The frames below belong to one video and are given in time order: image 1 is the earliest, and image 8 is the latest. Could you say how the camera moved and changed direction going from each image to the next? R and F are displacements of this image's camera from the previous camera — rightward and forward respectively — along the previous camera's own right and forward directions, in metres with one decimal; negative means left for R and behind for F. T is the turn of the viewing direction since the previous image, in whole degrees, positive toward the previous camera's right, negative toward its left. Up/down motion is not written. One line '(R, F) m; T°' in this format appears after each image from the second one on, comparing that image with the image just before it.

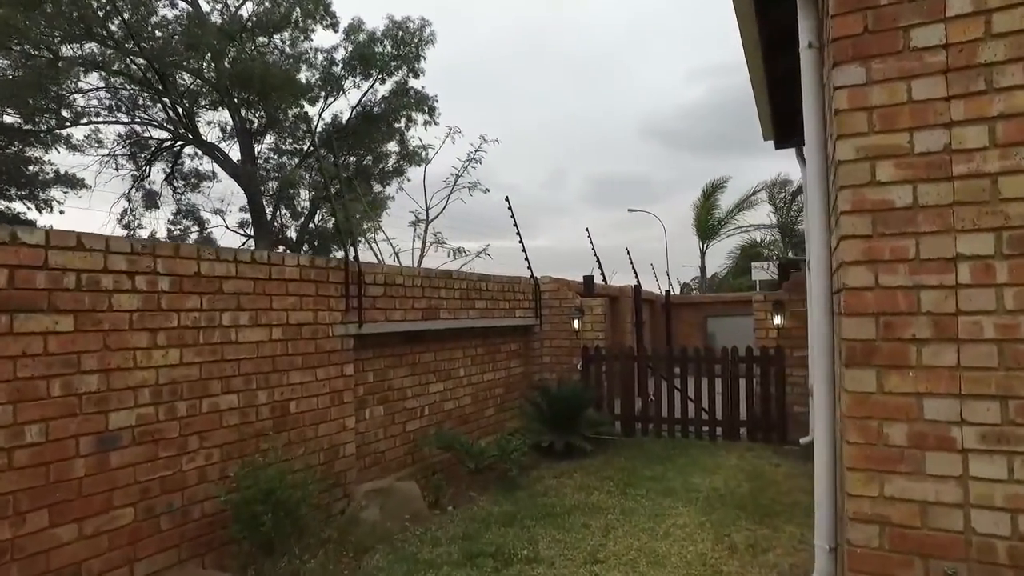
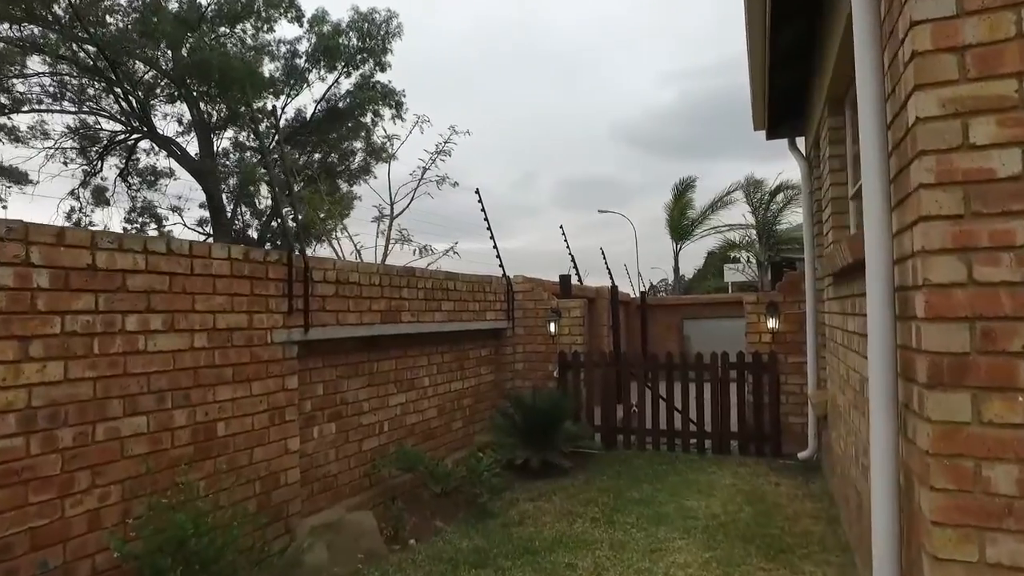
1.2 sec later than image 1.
(0.0, +0.7) m; +3°
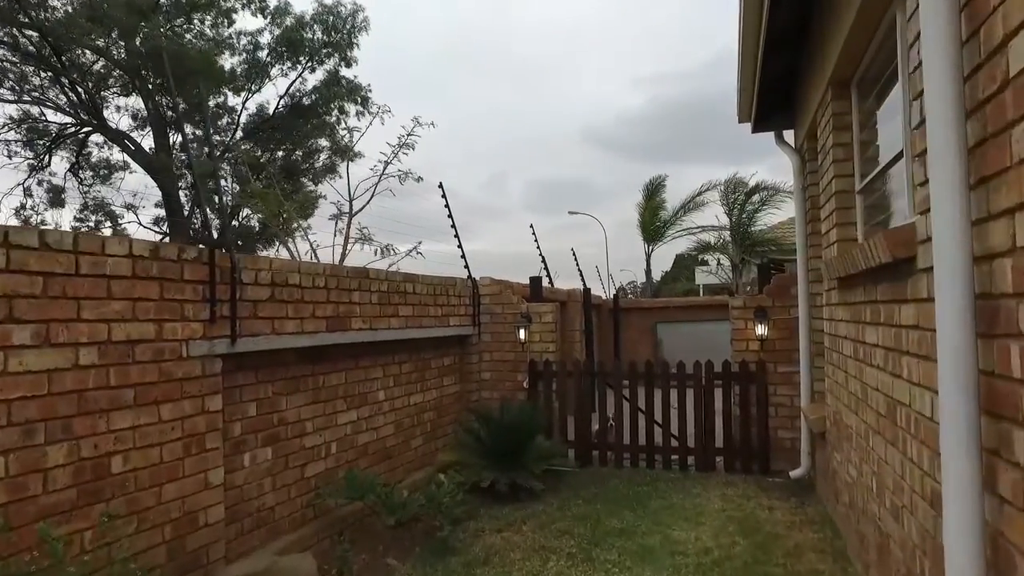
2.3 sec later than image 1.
(0.0, +0.6) m; +3°
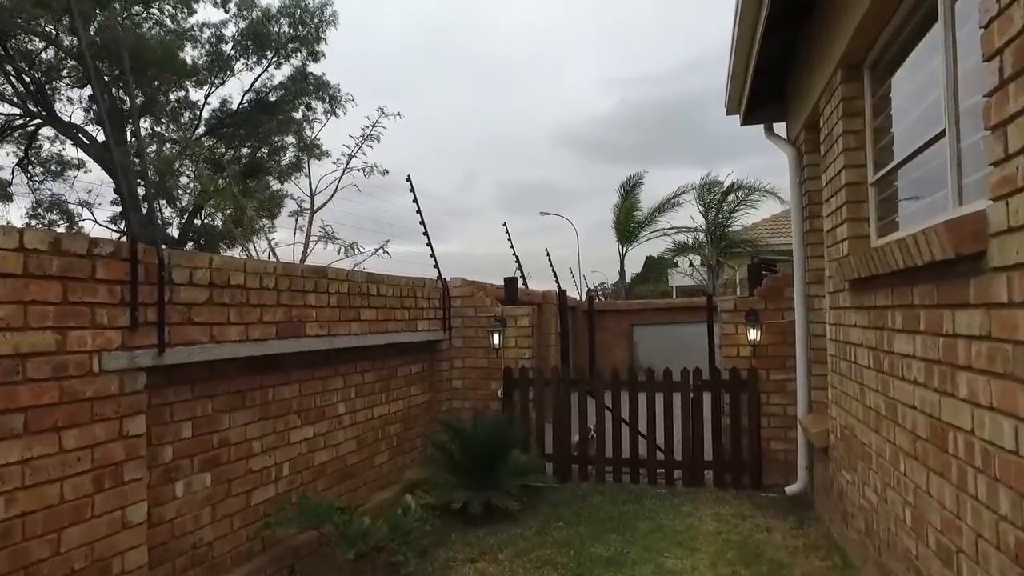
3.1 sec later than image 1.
(0.0, +0.5) m; +3°
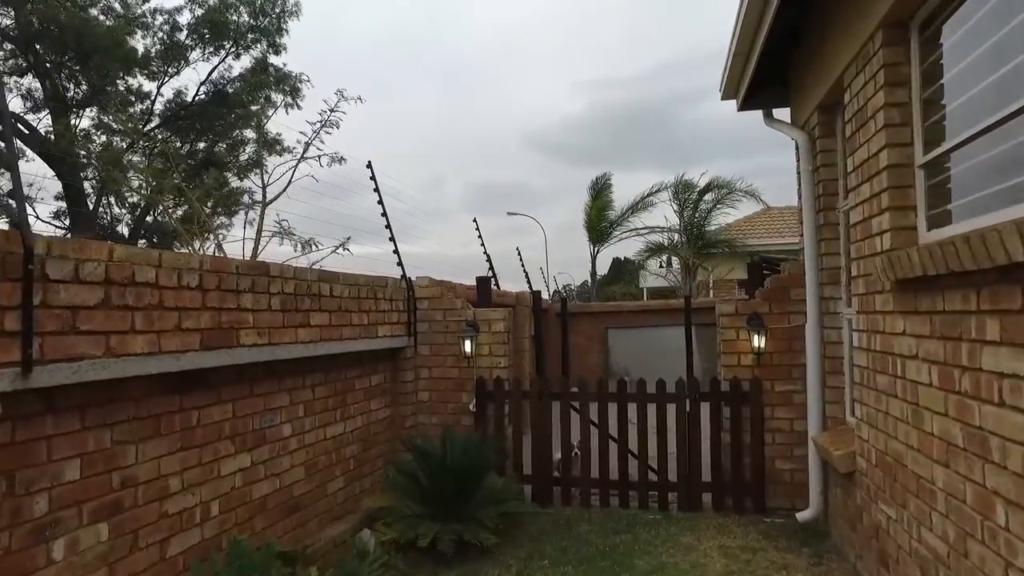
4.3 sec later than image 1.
(-0.1, +0.7) m; +3°
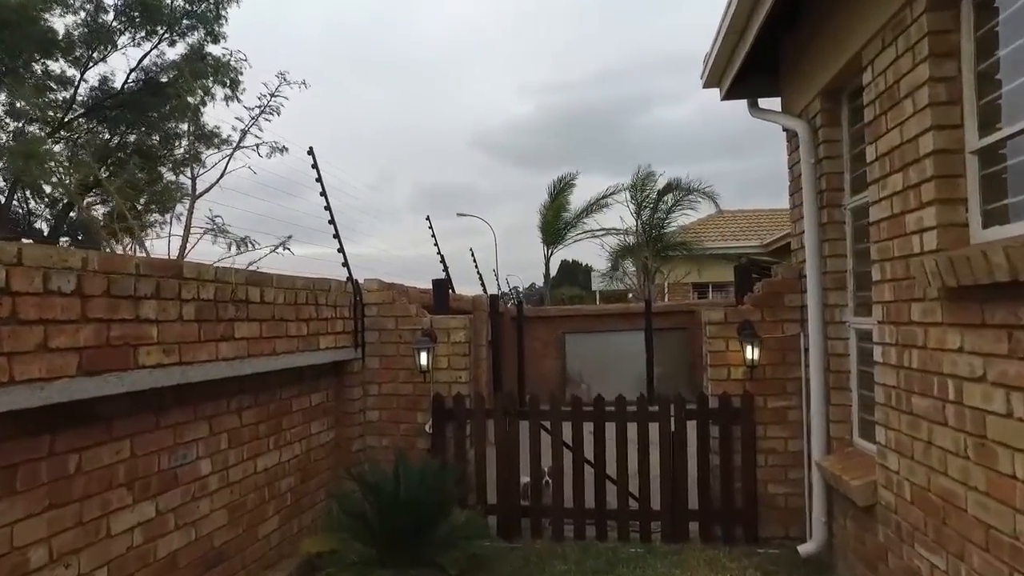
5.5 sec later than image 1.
(-0.1, +0.6) m; +5°
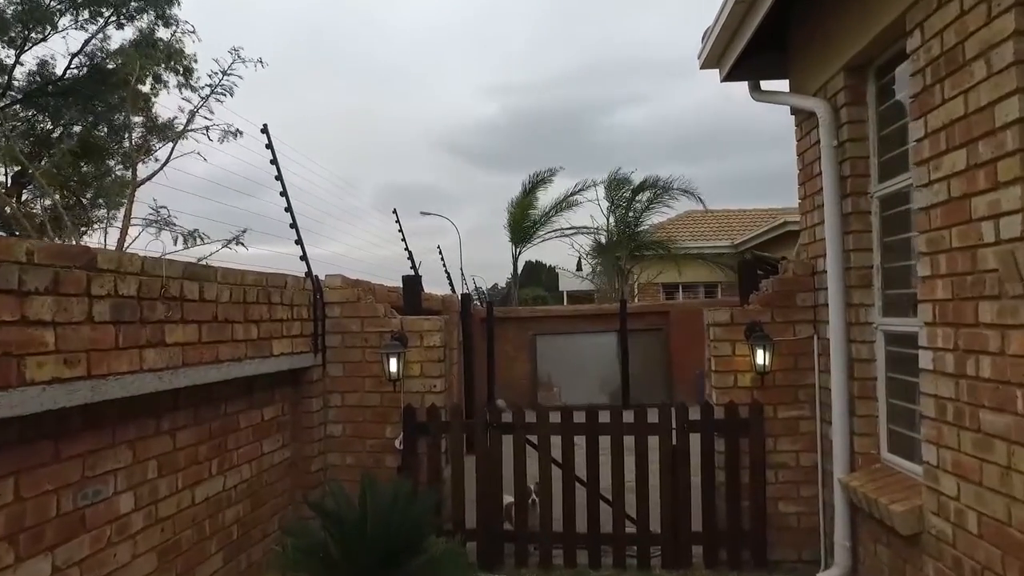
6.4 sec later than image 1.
(-0.1, +0.5) m; +3°
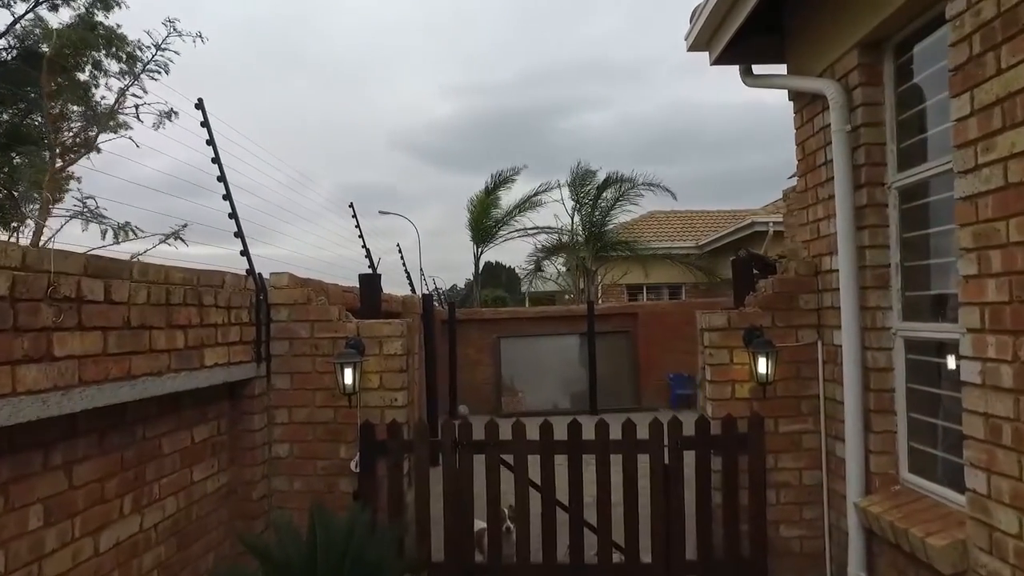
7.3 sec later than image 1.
(-0.1, +0.5) m; +4°
